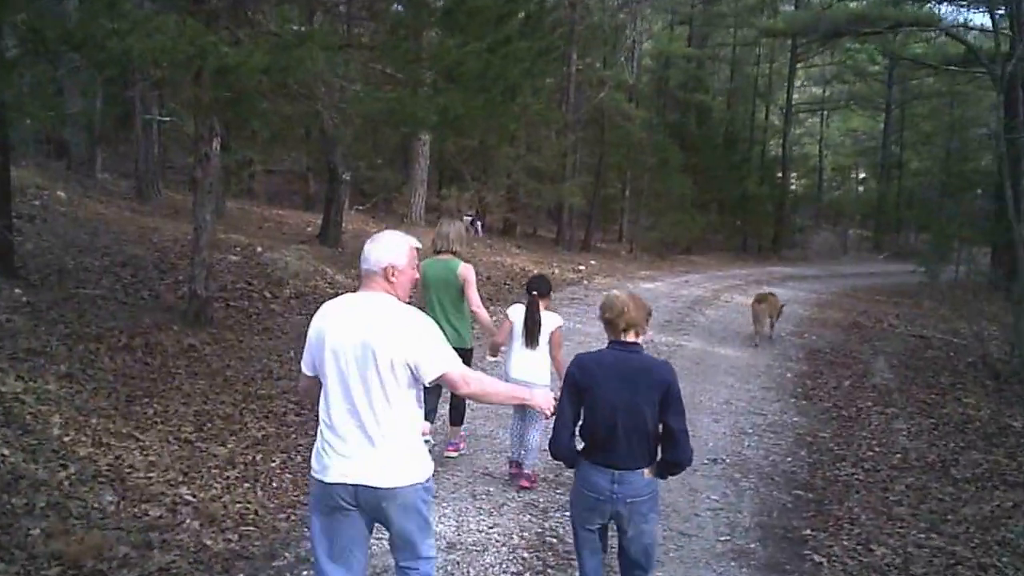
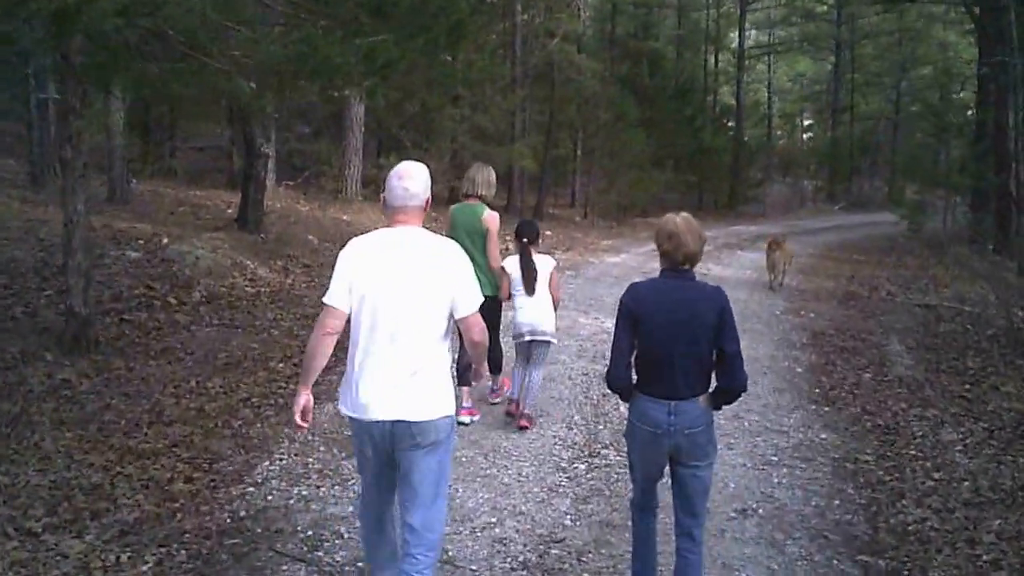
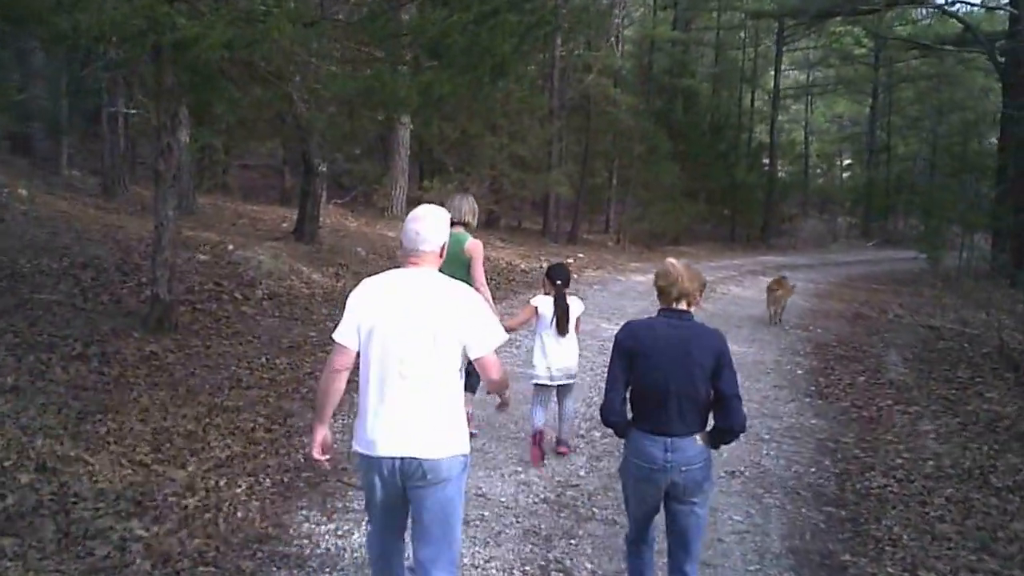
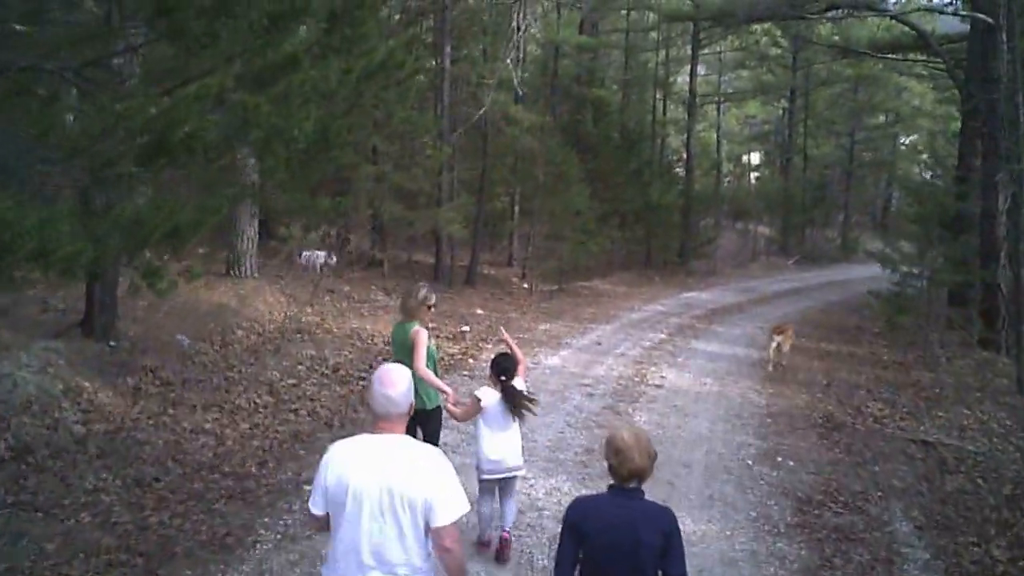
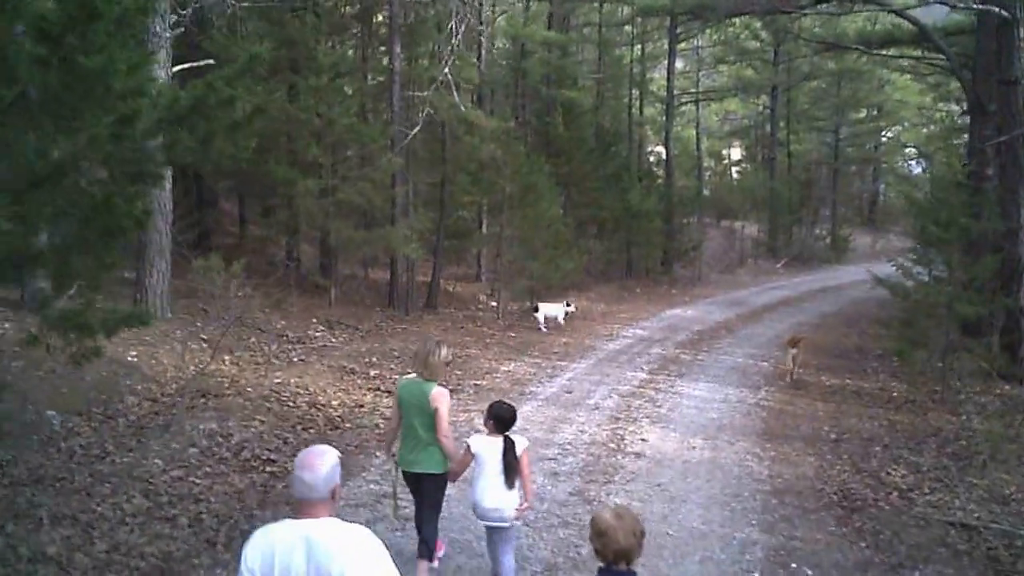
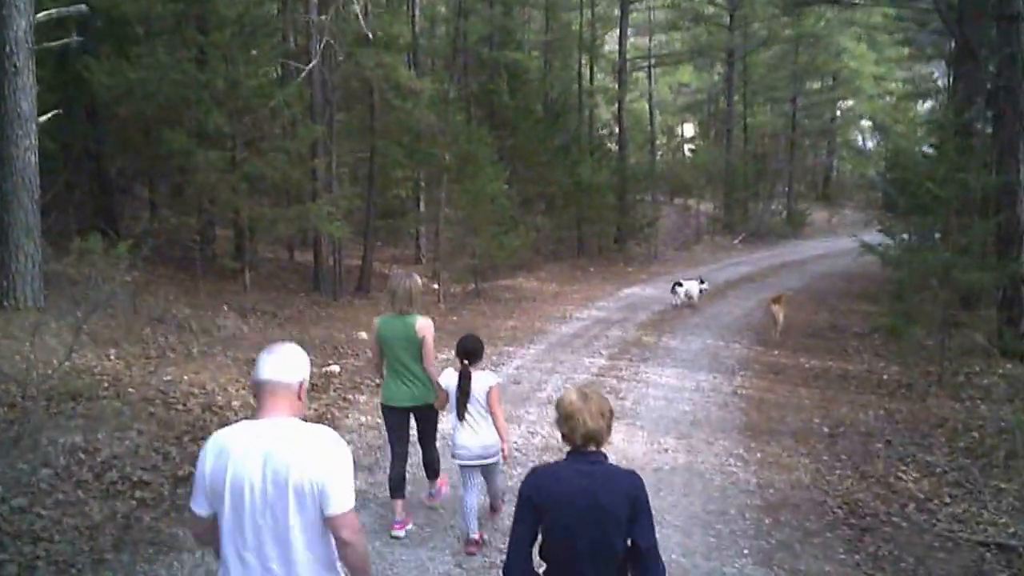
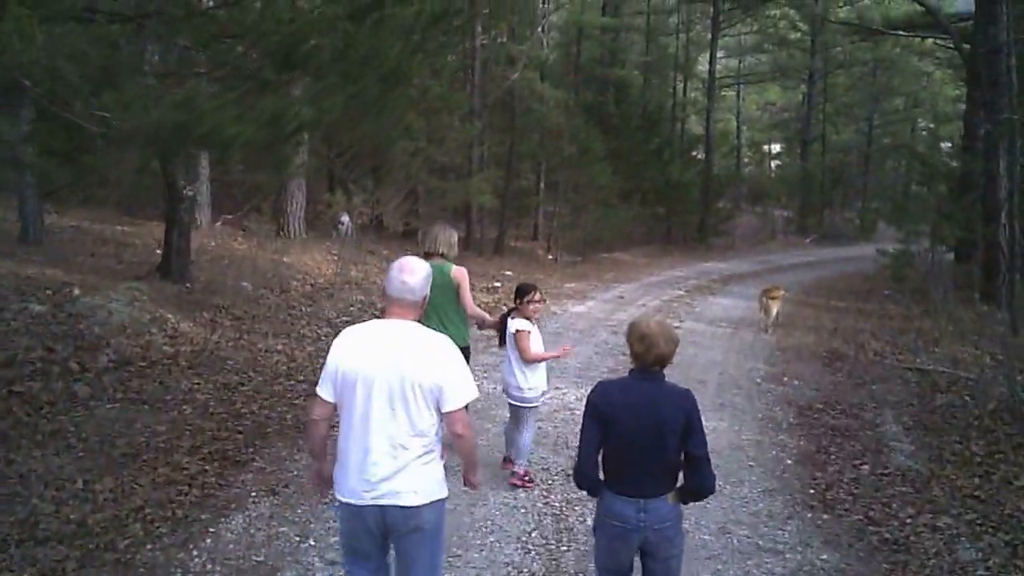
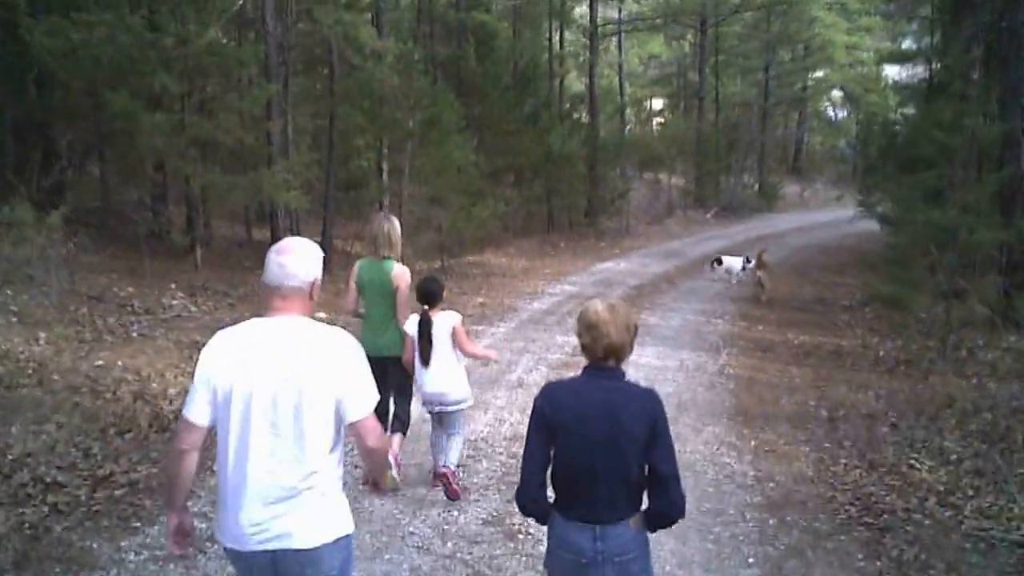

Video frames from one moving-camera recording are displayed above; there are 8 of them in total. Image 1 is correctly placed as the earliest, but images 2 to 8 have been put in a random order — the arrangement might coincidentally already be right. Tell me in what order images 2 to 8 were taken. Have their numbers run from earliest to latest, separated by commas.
3, 2, 7, 4, 5, 6, 8
